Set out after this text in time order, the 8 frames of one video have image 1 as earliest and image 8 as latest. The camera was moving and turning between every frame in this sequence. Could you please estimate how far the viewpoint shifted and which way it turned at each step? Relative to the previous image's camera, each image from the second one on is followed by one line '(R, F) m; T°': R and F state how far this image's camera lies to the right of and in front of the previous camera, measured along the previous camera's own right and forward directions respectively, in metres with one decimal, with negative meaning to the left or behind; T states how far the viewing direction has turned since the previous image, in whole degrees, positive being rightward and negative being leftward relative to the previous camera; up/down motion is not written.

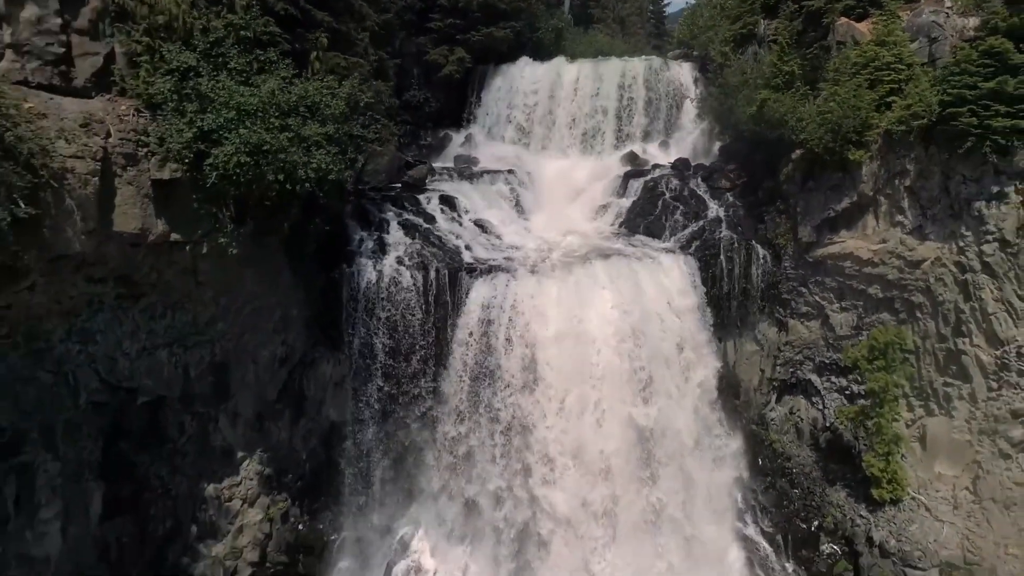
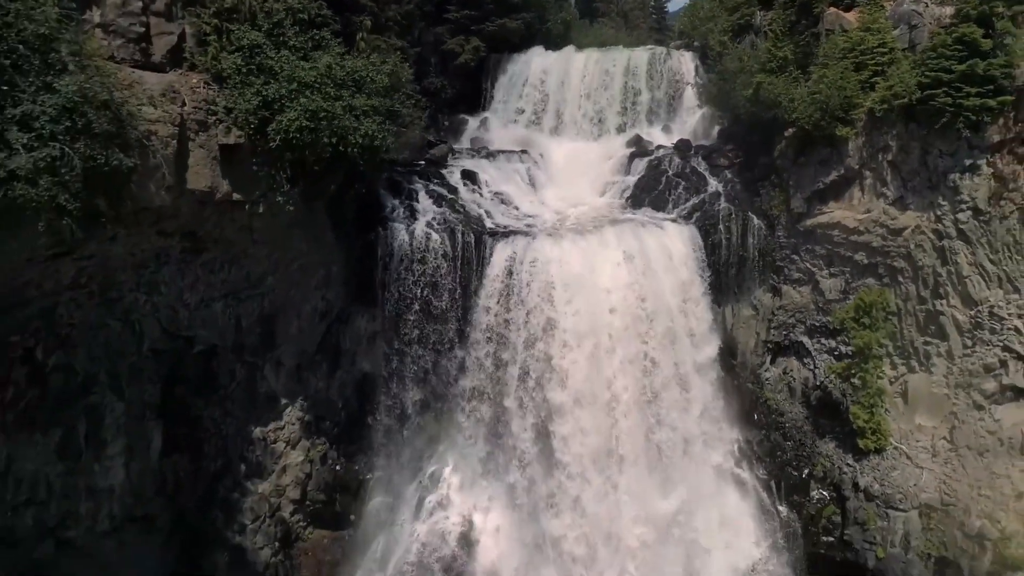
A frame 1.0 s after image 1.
(-0.3, -0.8) m; 0°
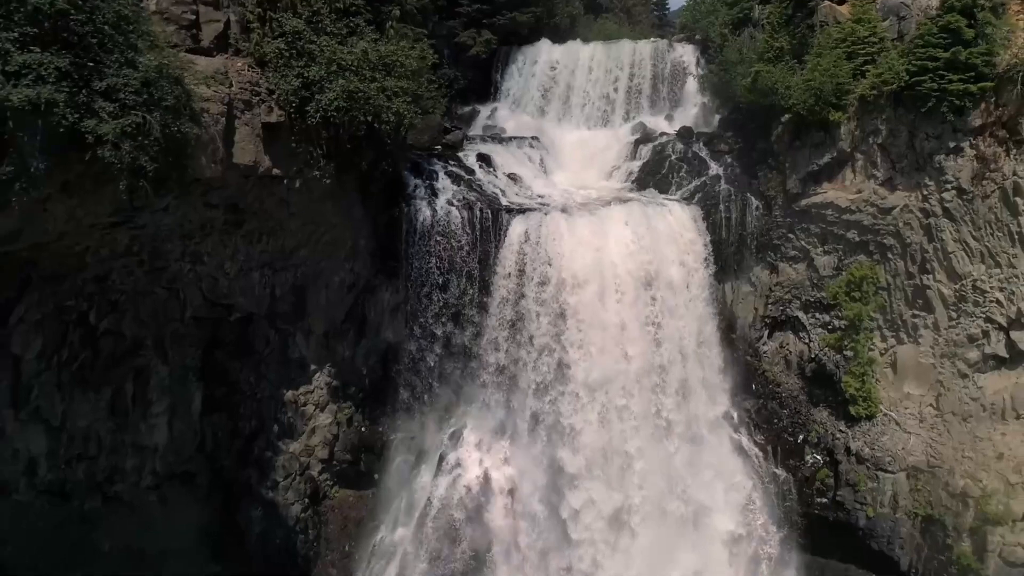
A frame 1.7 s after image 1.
(-0.2, -0.6) m; 0°
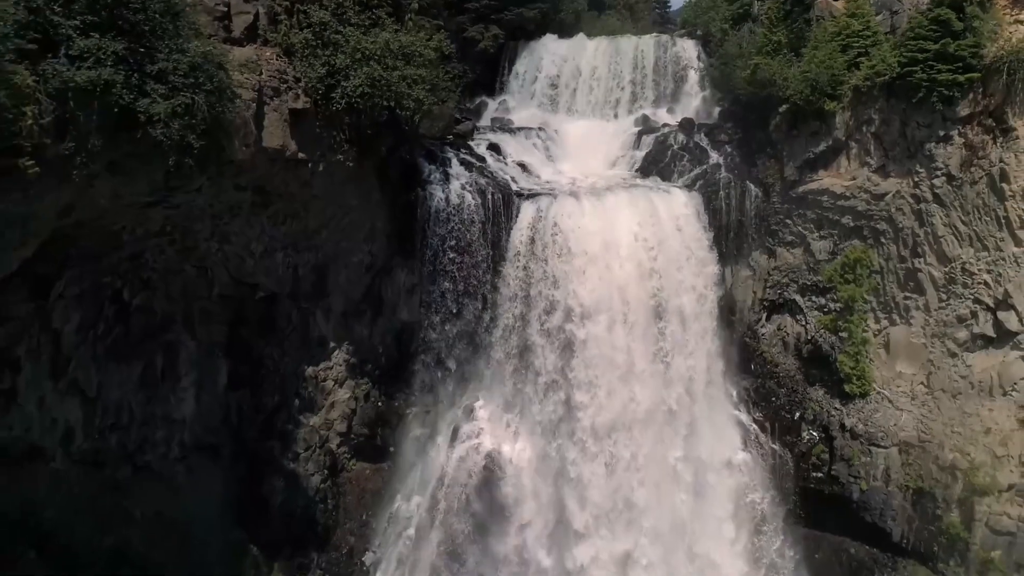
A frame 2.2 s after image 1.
(-0.2, -0.5) m; 0°
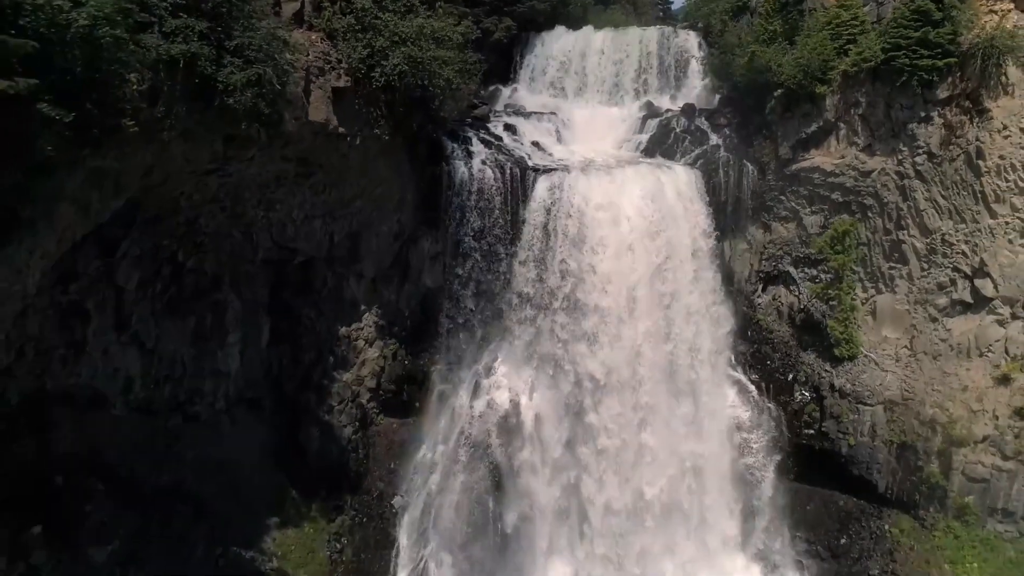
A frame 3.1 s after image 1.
(-0.3, -0.9) m; 0°
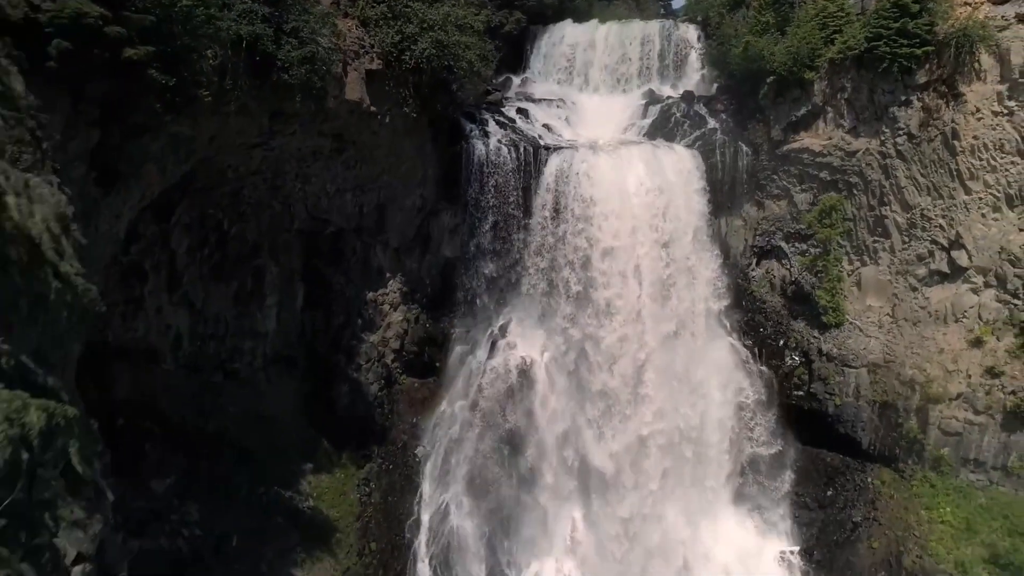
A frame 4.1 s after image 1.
(-0.2, -1.0) m; 0°
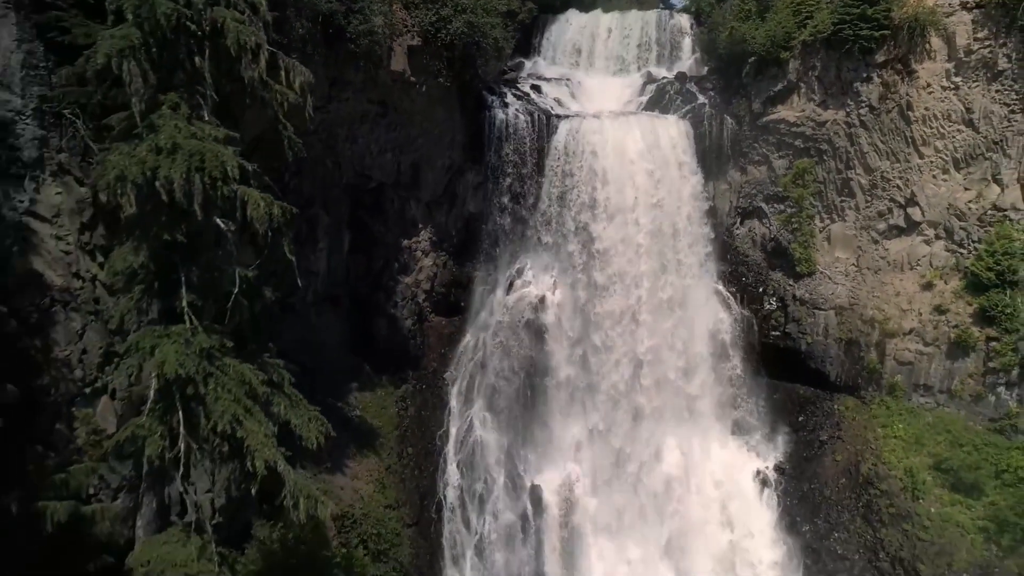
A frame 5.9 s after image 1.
(-0.3, -1.9) m; 0°
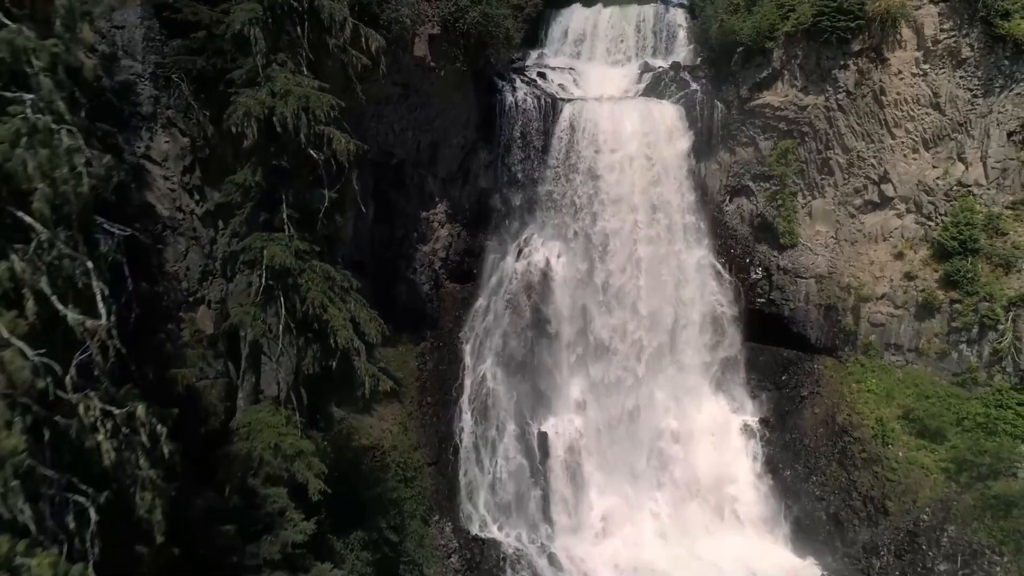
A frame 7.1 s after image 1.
(-0.2, -1.4) m; 0°
